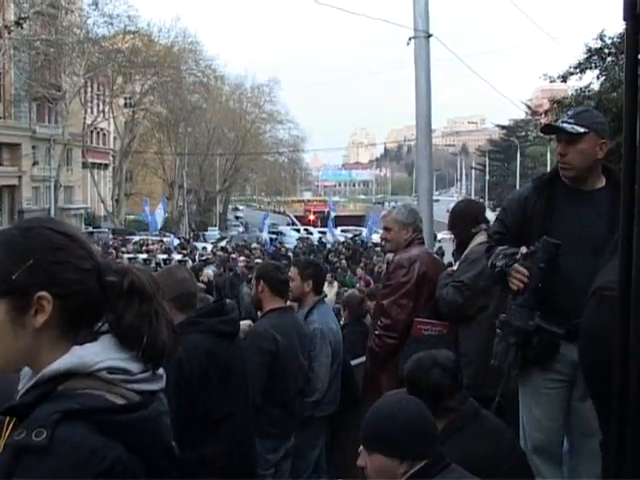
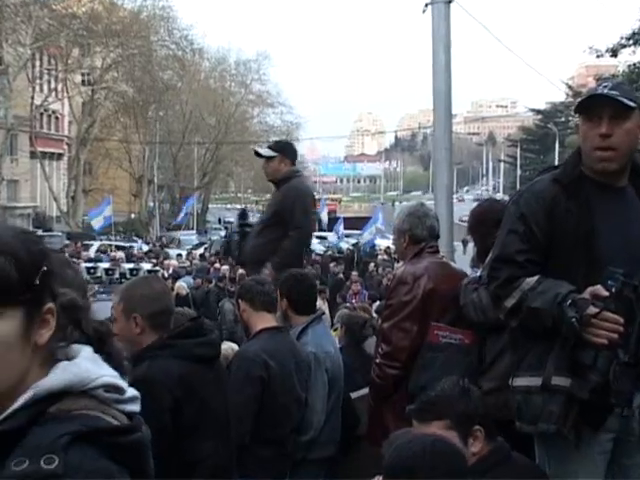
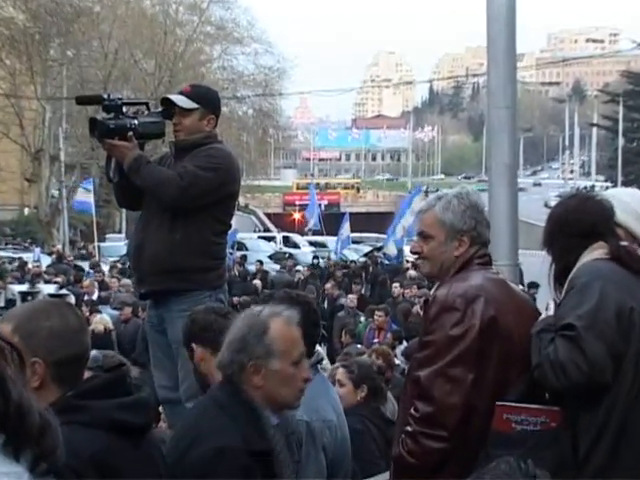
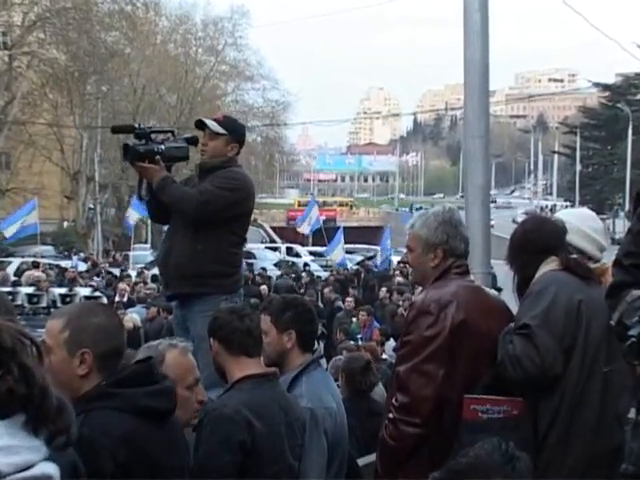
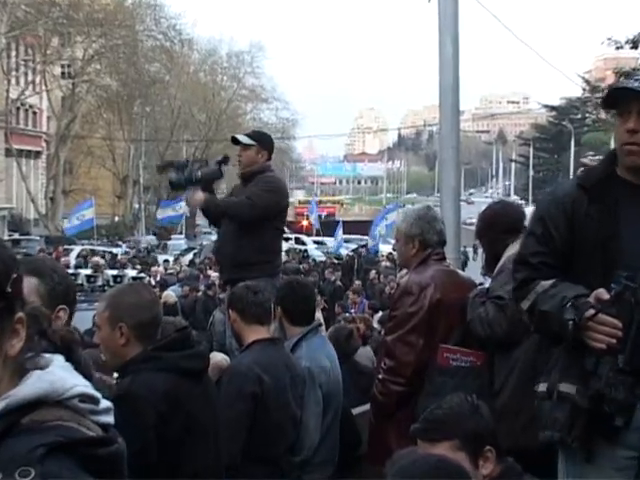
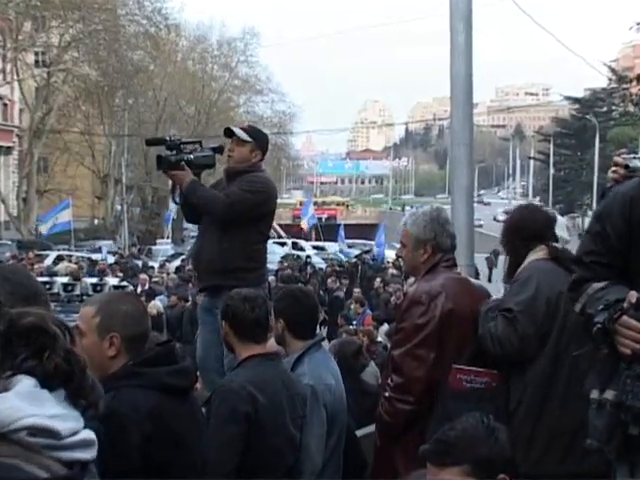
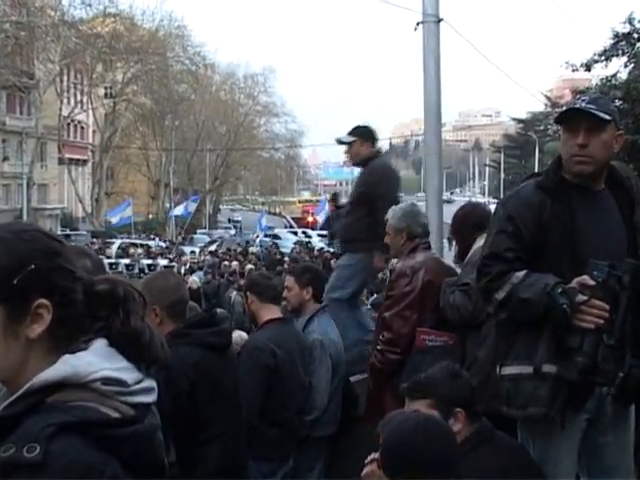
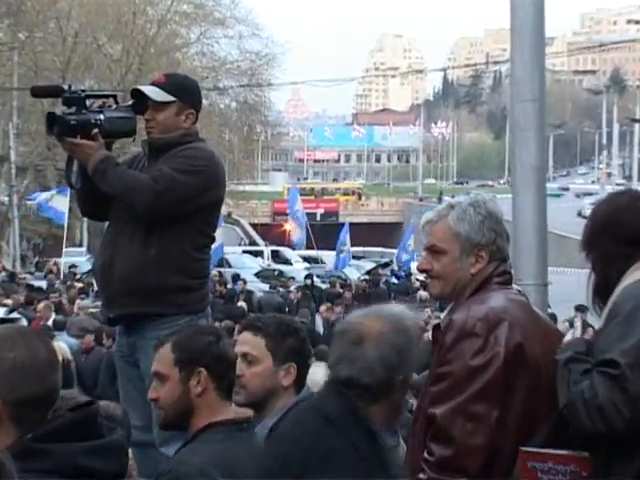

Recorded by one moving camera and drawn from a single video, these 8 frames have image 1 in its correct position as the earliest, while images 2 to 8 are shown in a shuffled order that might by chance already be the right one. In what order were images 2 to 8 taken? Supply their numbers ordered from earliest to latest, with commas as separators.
7, 2, 5, 6, 4, 3, 8
